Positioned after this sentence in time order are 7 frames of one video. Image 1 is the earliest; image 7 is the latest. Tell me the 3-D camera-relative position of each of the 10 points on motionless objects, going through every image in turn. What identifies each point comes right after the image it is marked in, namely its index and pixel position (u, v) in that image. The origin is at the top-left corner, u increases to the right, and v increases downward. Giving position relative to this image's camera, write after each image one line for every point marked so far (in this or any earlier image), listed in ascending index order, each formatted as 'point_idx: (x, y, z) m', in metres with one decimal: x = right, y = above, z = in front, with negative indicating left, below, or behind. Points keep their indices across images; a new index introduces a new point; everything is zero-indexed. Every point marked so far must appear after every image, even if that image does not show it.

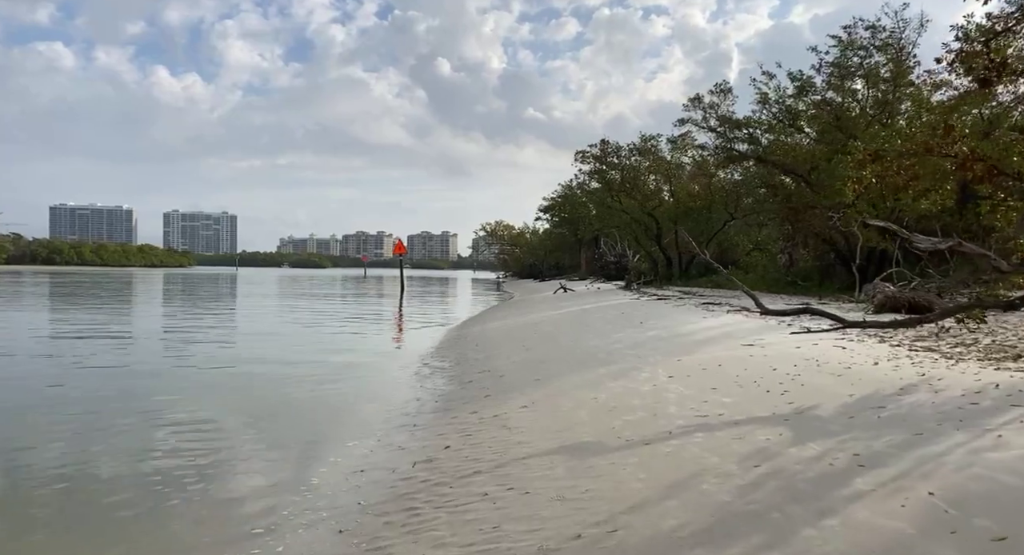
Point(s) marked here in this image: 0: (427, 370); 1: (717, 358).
0: (-1.5, -1.6, +13.7) m
1: (+2.7, -1.1, +10.3) m
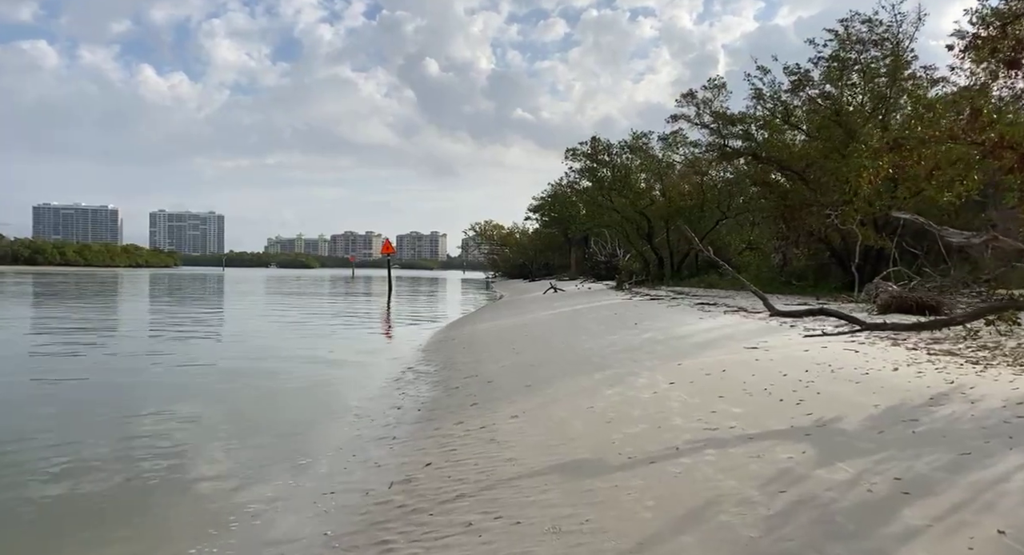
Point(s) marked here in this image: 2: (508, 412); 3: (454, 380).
0: (-1.7, -1.6, +12.9) m
1: (+2.6, -1.1, +9.6) m
2: (0.0, -1.5, +8.4) m
3: (-0.9, -1.5, +11.5) m
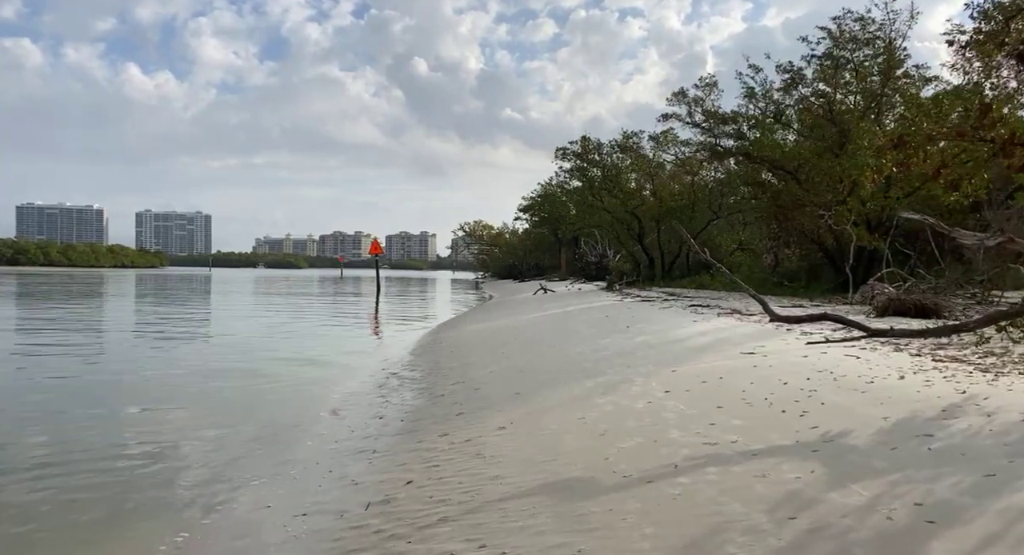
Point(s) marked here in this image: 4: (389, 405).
0: (-1.9, -1.6, +12.5) m
1: (+2.4, -1.1, +9.2) m
2: (-0.2, -1.5, +8.0) m
3: (-1.0, -1.6, +11.1) m
4: (-1.6, -1.7, +10.2) m
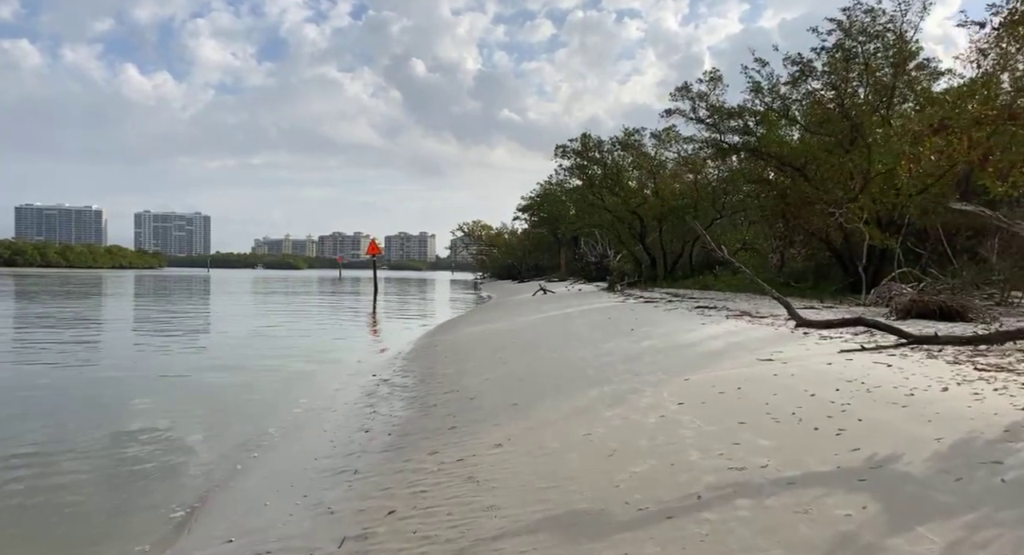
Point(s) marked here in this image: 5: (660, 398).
0: (-1.9, -1.7, +11.7) m
1: (+2.4, -1.1, +8.4) m
2: (-0.2, -1.5, +7.2) m
3: (-1.1, -1.6, +10.3) m
4: (-1.7, -1.7, +9.4) m
5: (+1.5, -1.3, +8.0) m
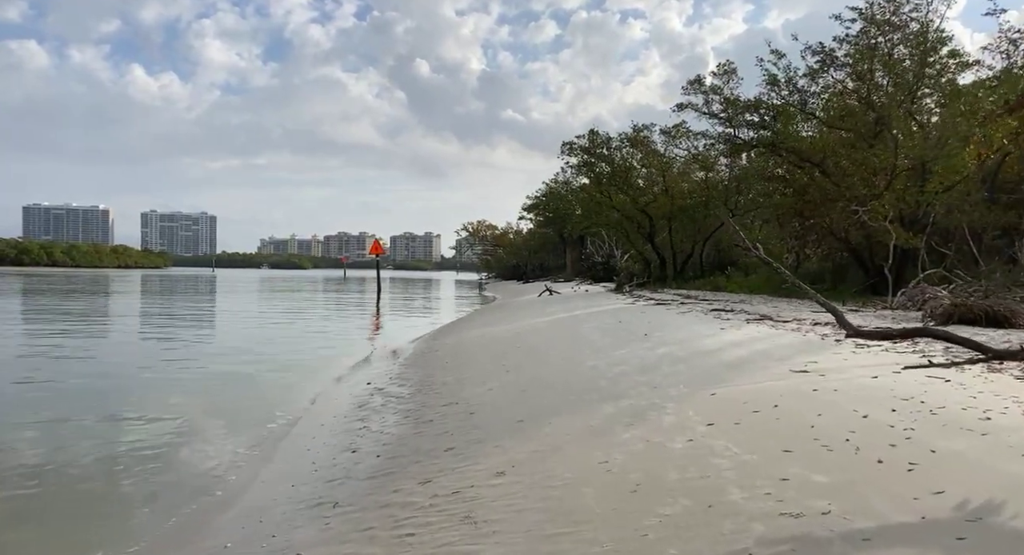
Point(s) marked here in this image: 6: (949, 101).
0: (-1.8, -1.7, +10.8) m
1: (+2.4, -1.1, +7.5) m
2: (-0.2, -1.5, +6.3) m
3: (-1.0, -1.6, +9.3) m
4: (-1.6, -1.7, +8.5) m
5: (+1.6, -1.3, +7.0) m
6: (+11.2, +4.5, +20.0) m
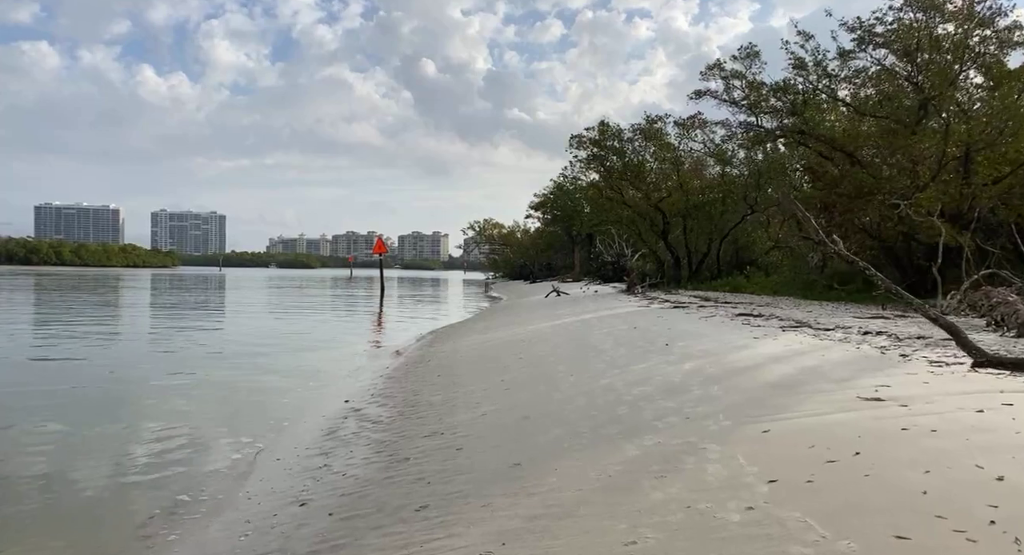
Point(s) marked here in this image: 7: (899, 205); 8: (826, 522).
0: (-1.8, -1.7, +9.1) m
1: (+2.4, -1.1, +5.7) m
2: (-0.2, -1.5, +4.6) m
3: (-1.0, -1.6, +7.6) m
4: (-1.6, -1.7, +6.8) m
5: (+1.5, -1.3, +5.3) m
6: (+11.3, +4.5, +18.1) m
7: (+9.3, +1.7, +18.8) m
8: (+1.7, -1.3, +4.1) m
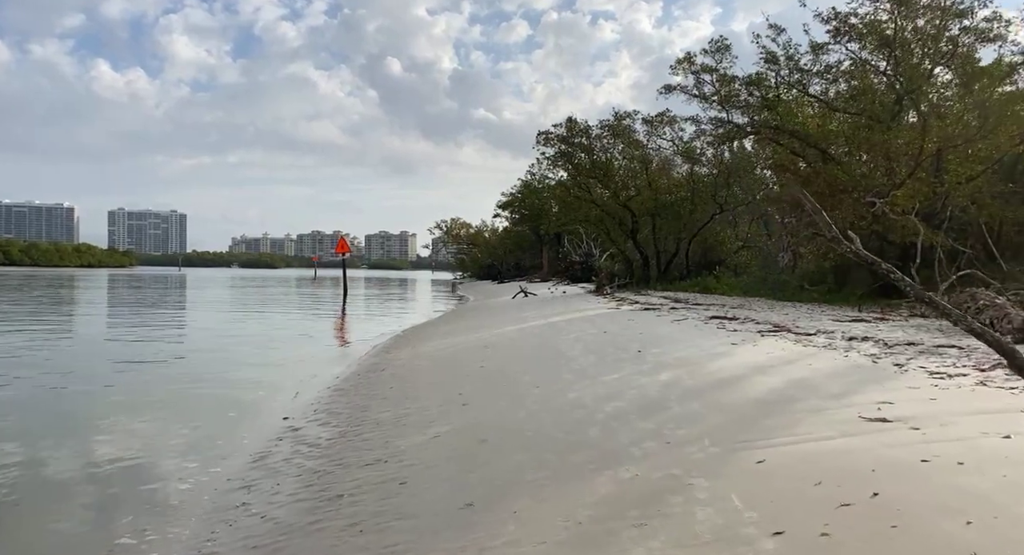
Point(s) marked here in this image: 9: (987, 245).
0: (-2.3, -1.7, +8.0) m
1: (+2.1, -1.2, +4.8) m
2: (-0.5, -1.6, +3.6) m
3: (-1.4, -1.6, +6.6) m
4: (-2.0, -1.8, +5.7) m
5: (+1.2, -1.3, +4.4) m
6: (+10.4, +4.5, +17.6) m
7: (+8.4, +1.7, +18.2) m
8: (+1.4, -1.3, +3.2) m
9: (+11.9, +0.8, +19.2) m
